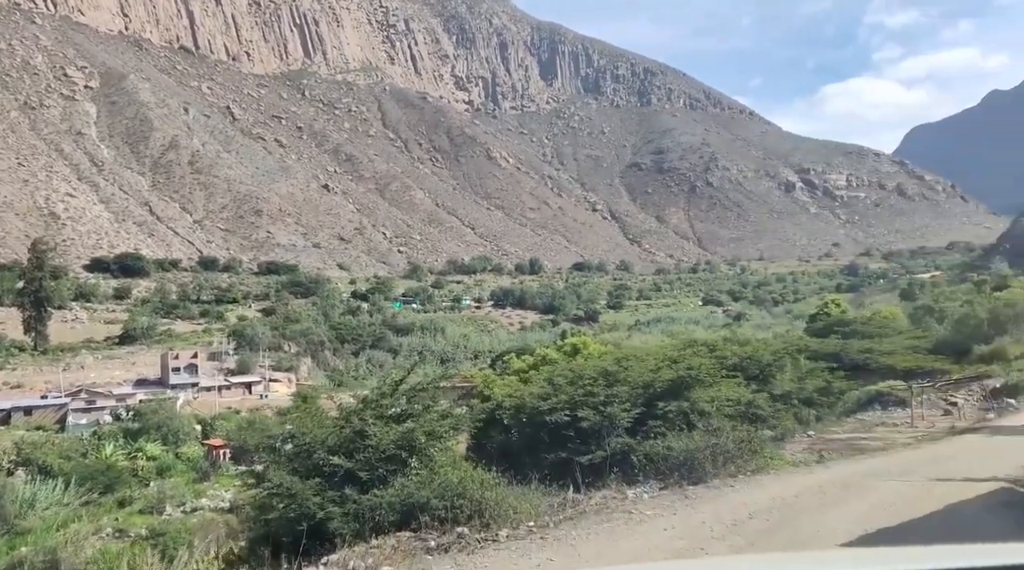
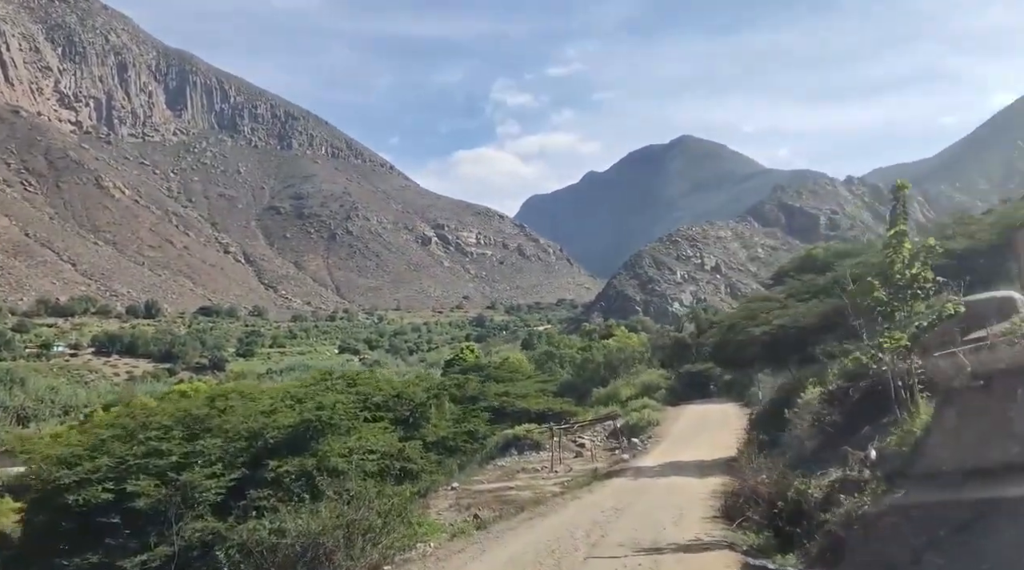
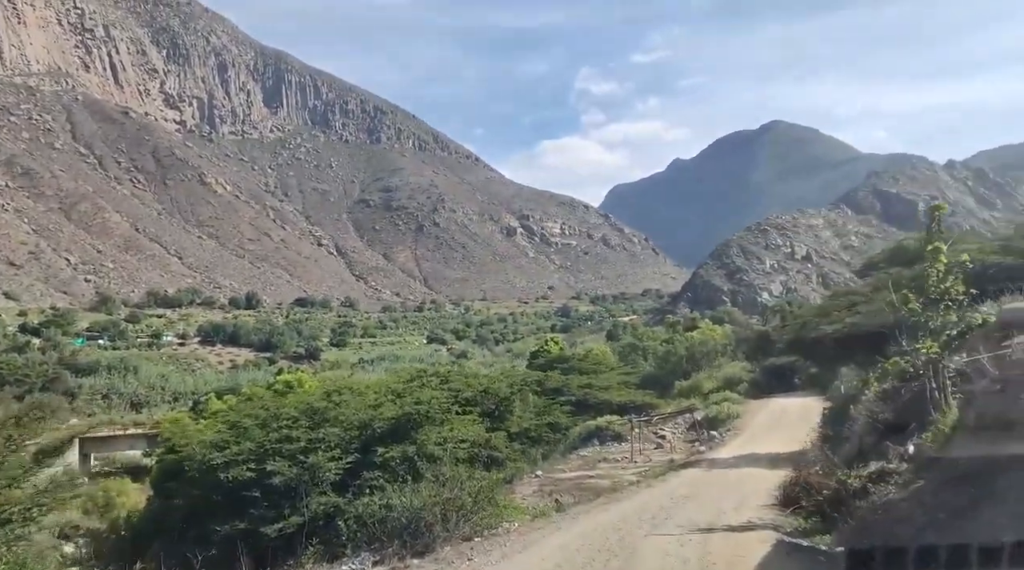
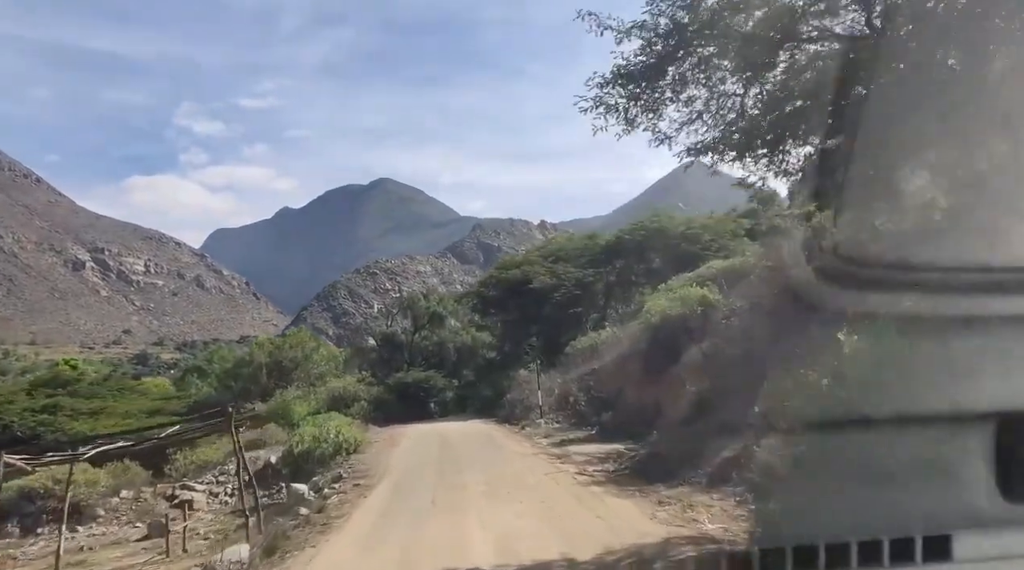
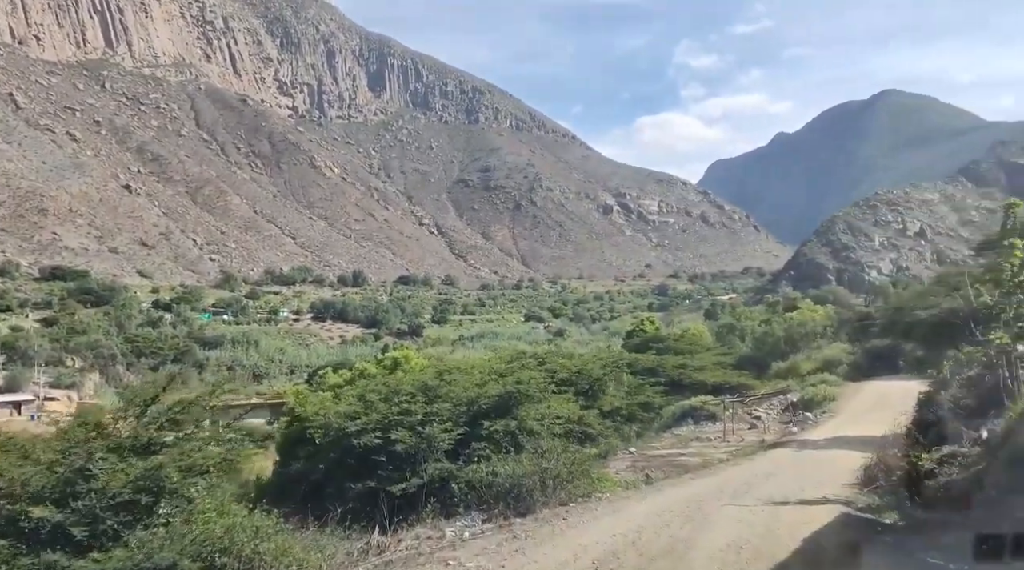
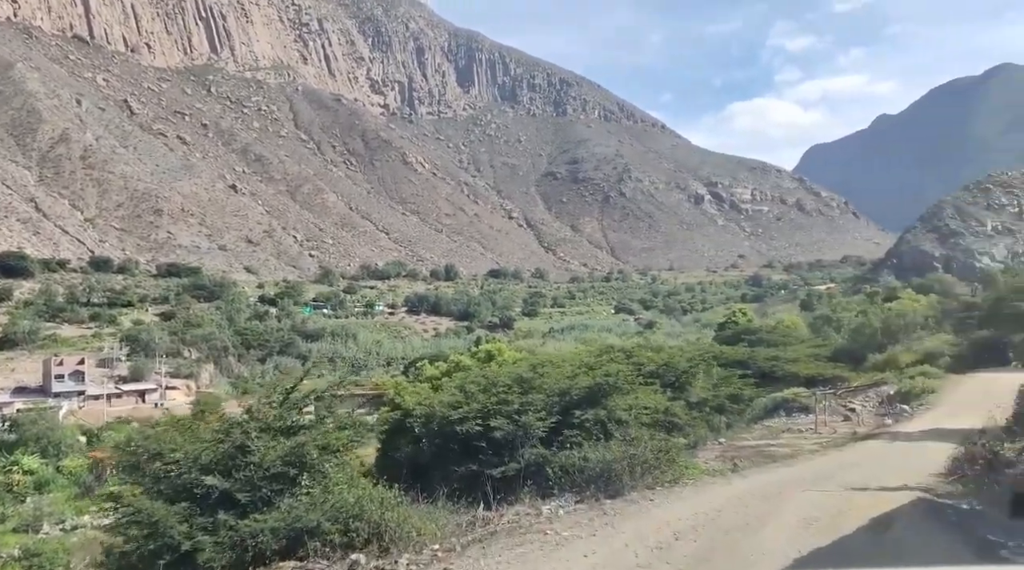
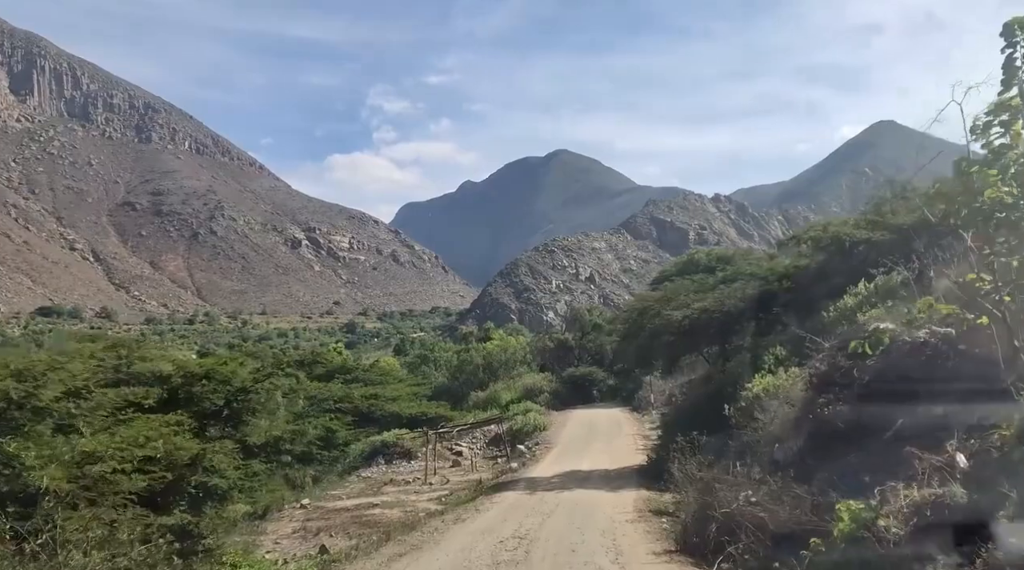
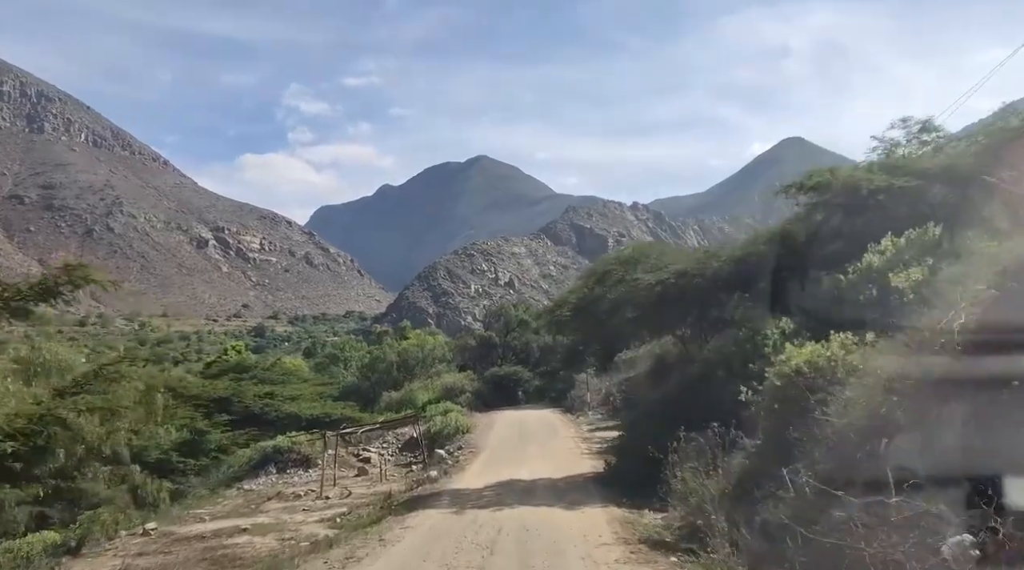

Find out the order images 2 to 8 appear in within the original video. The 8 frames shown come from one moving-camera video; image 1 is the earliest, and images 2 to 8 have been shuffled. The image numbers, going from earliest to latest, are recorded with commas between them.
6, 5, 3, 2, 7, 8, 4
